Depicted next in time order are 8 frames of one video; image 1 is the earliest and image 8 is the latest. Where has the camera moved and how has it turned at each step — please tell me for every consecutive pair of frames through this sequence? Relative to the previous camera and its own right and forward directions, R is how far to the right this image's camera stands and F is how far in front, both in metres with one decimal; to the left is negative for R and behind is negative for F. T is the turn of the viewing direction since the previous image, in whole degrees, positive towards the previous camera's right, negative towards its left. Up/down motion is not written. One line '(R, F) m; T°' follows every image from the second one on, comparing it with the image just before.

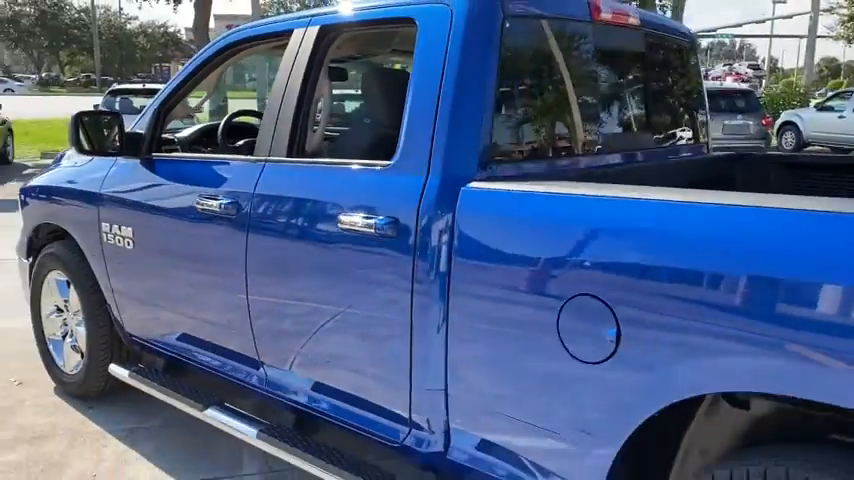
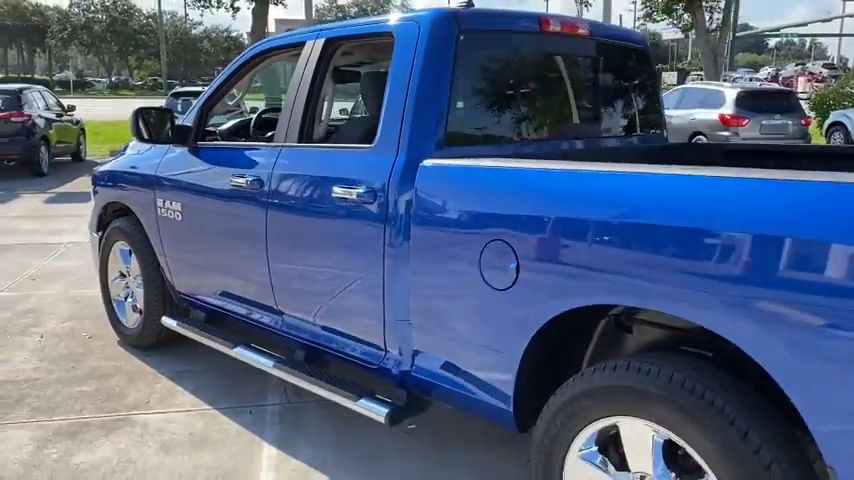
(+0.4, -0.7) m; -4°
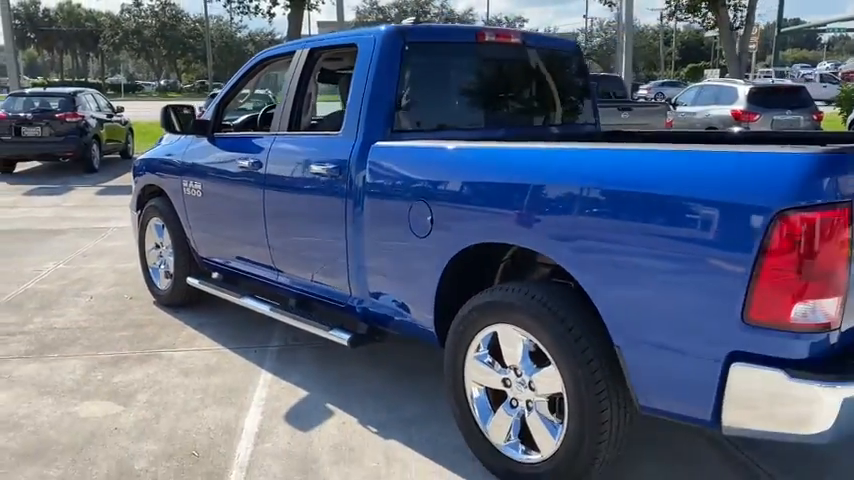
(+0.5, -0.9) m; -3°
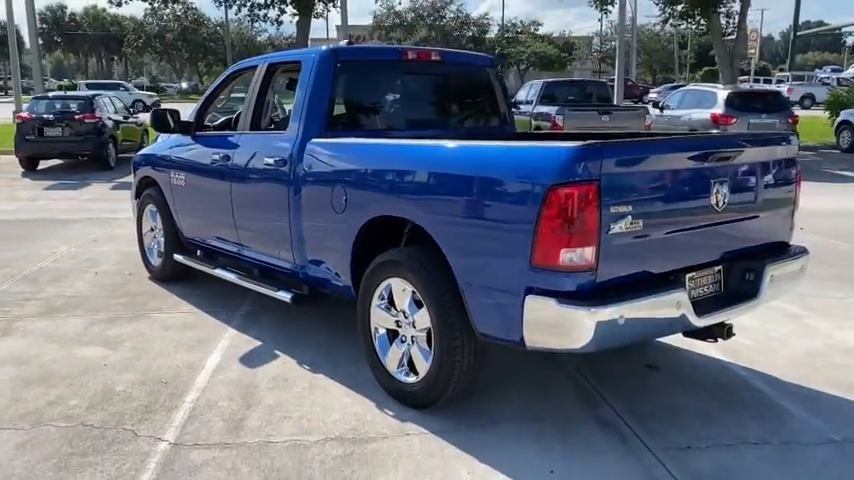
(+0.6, -1.0) m; -2°
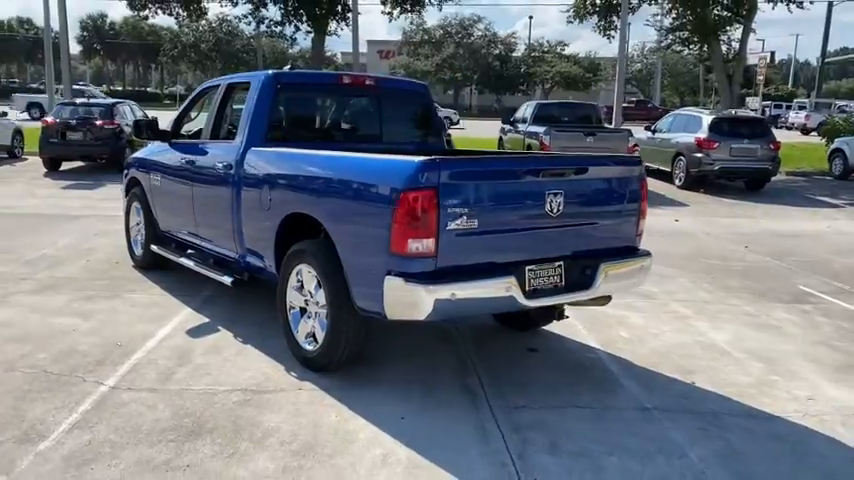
(+0.9, -0.9) m; -2°
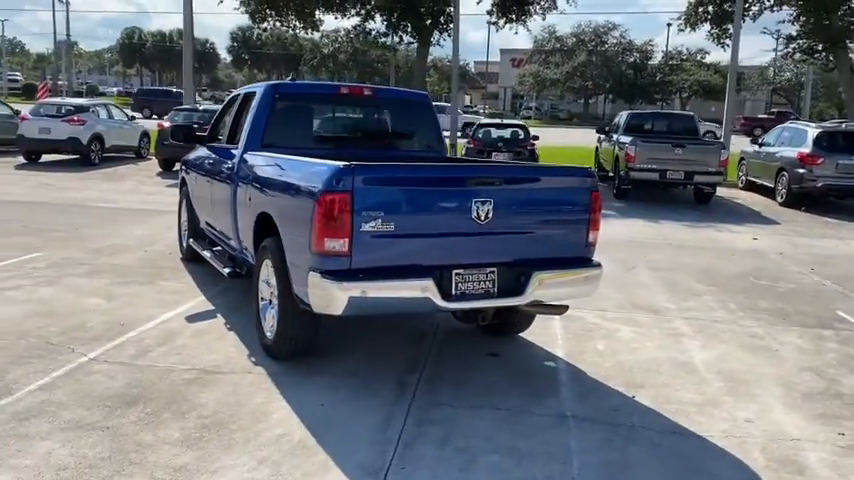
(+1.3, -0.1) m; -10°
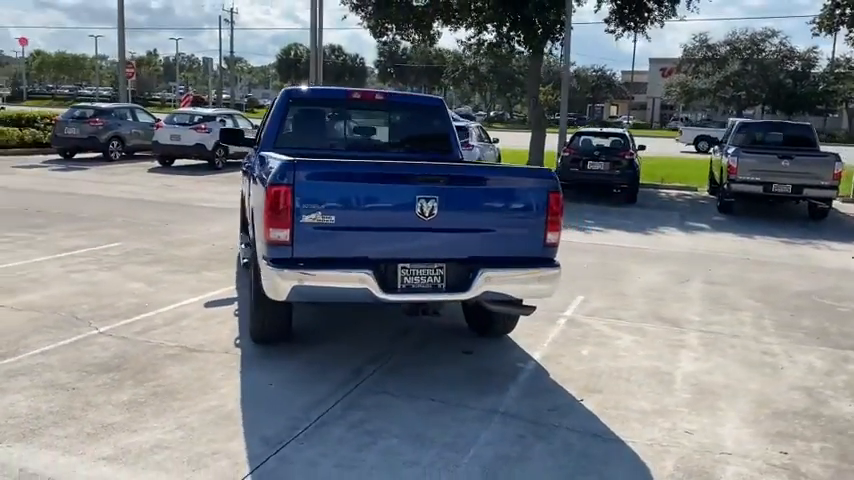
(+1.3, -0.1) m; -11°
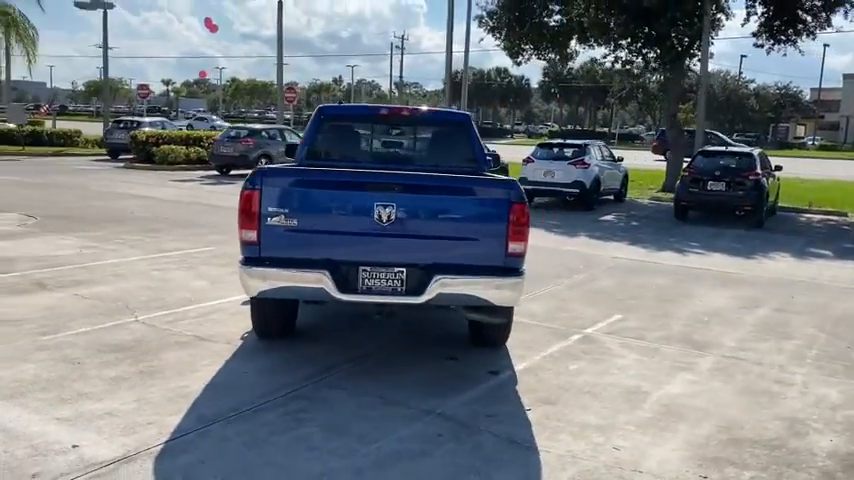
(+1.5, -0.1) m; -13°
